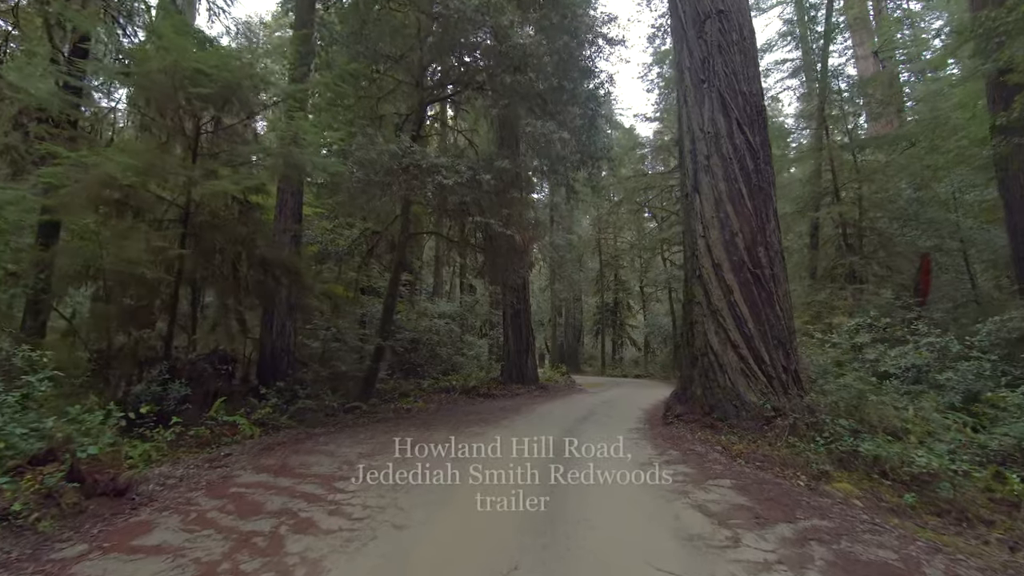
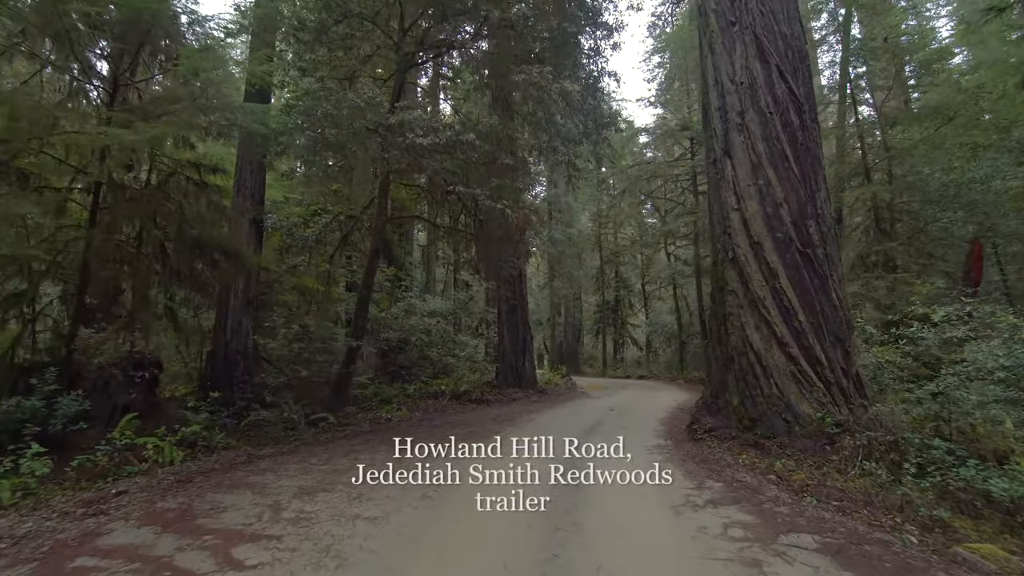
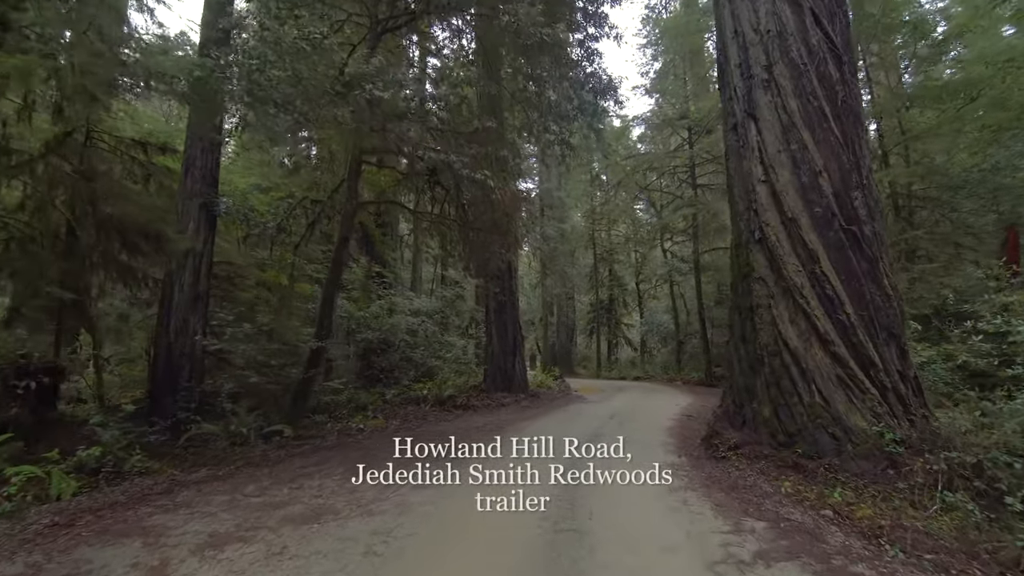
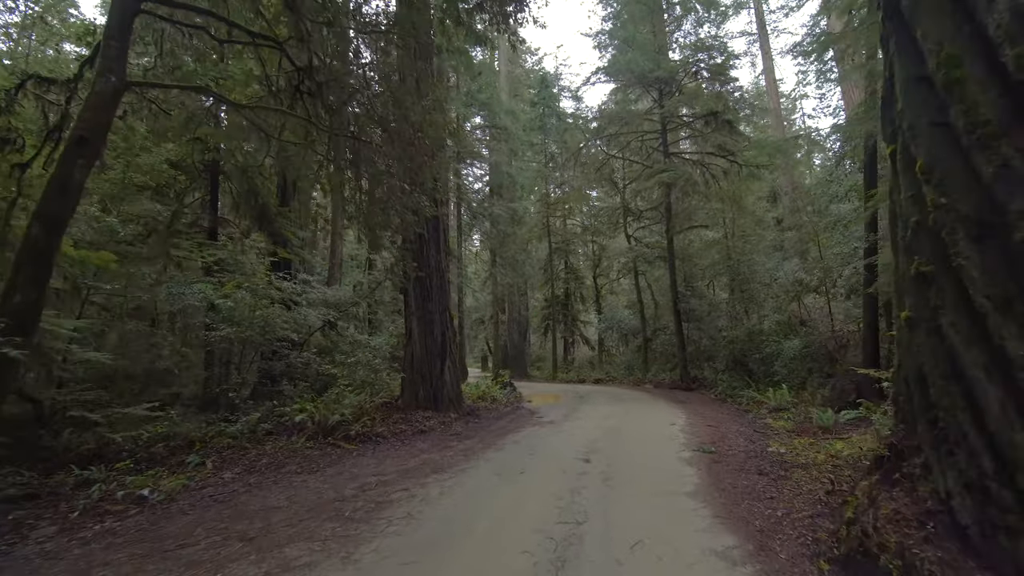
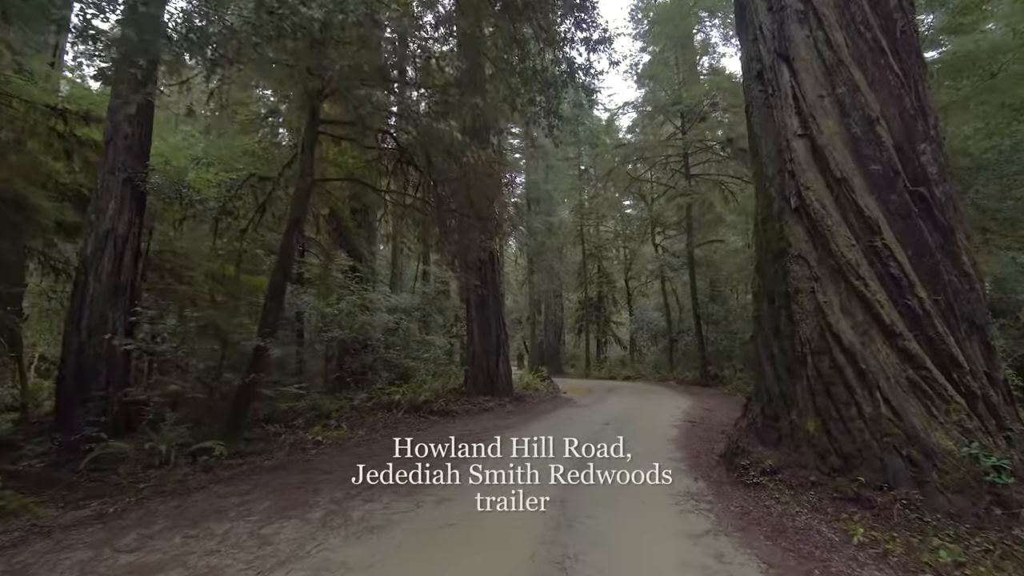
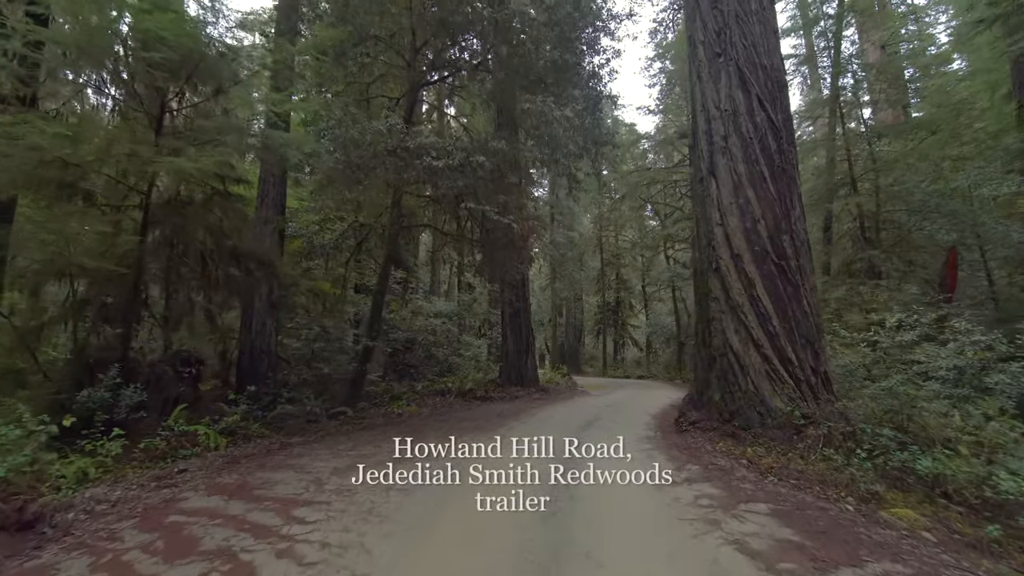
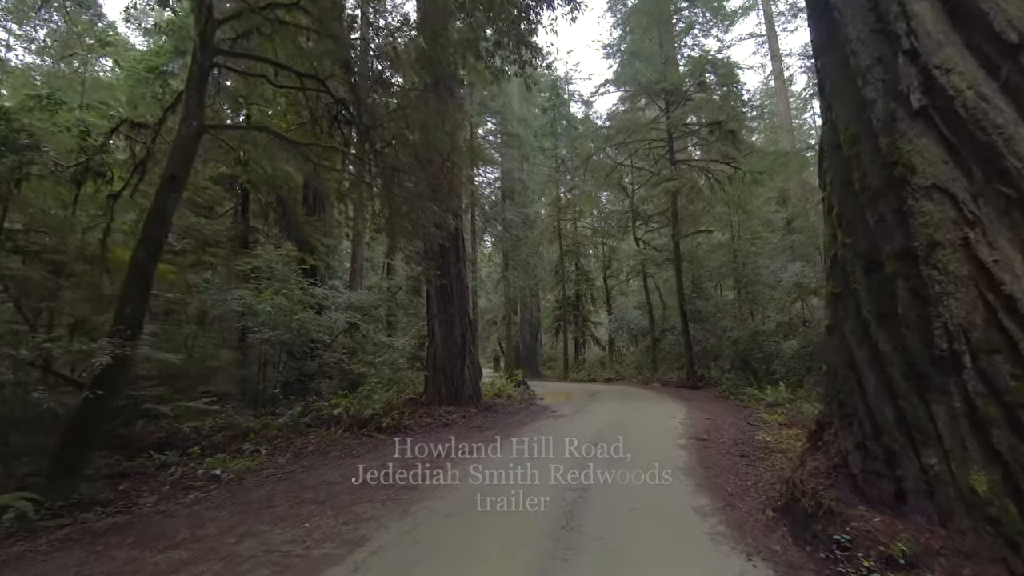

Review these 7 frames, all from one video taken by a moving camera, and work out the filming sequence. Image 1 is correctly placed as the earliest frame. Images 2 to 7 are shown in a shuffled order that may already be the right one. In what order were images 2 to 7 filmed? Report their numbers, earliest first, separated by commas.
6, 2, 3, 5, 7, 4
